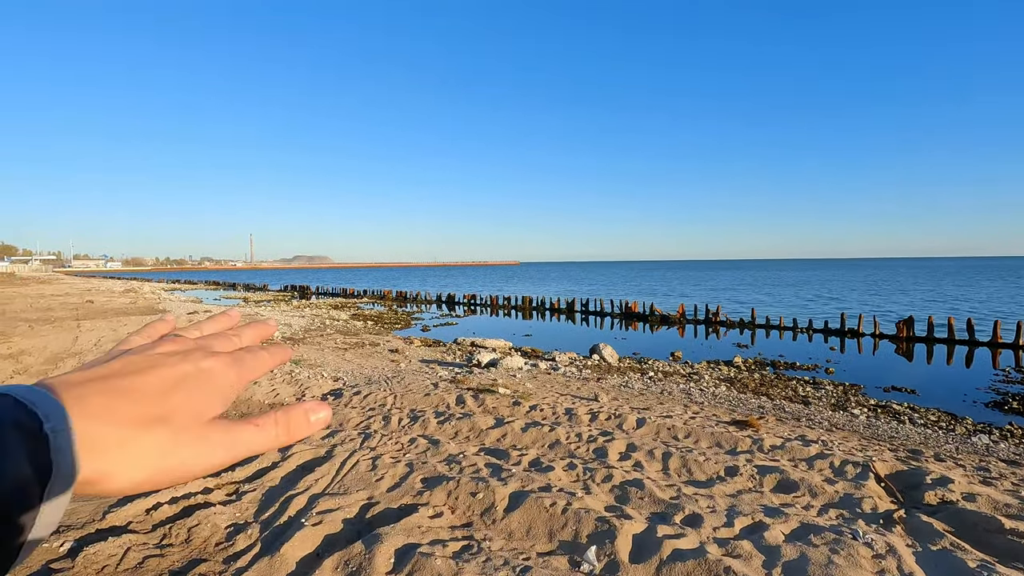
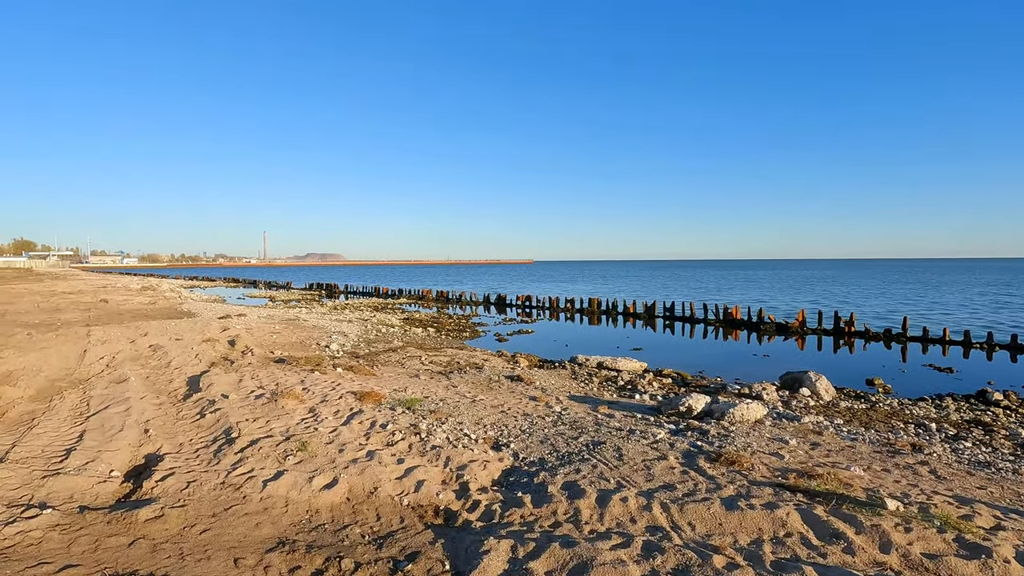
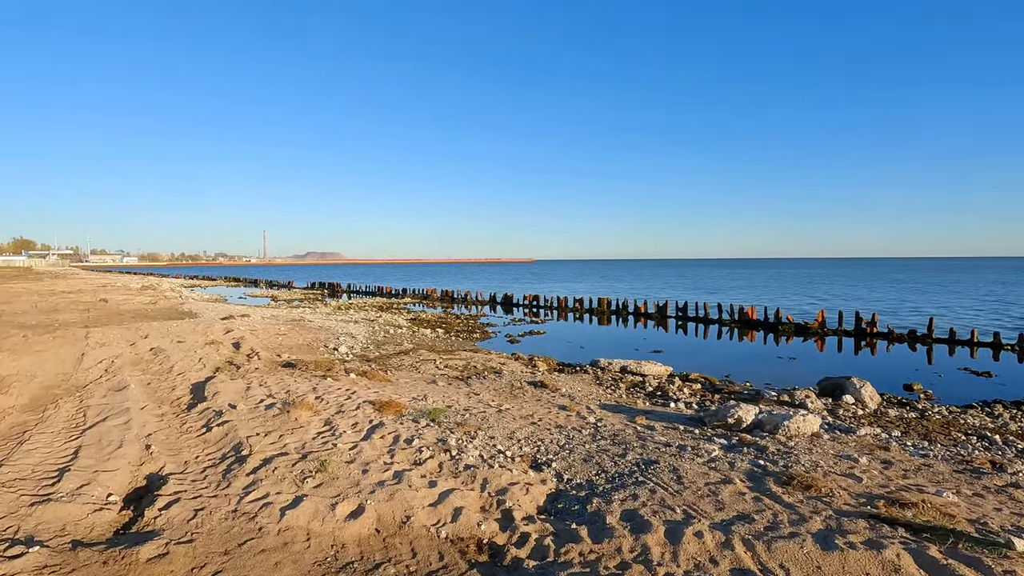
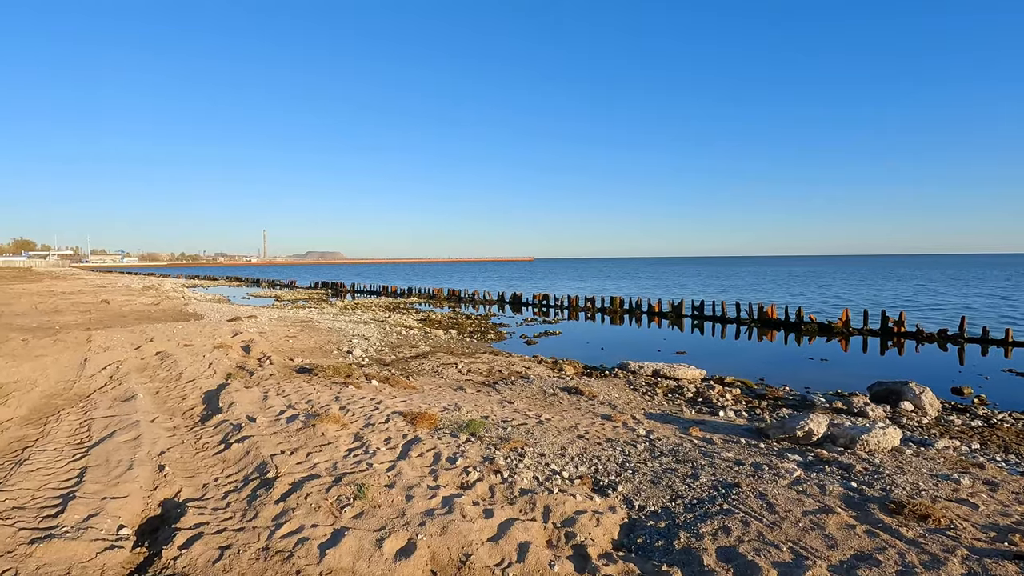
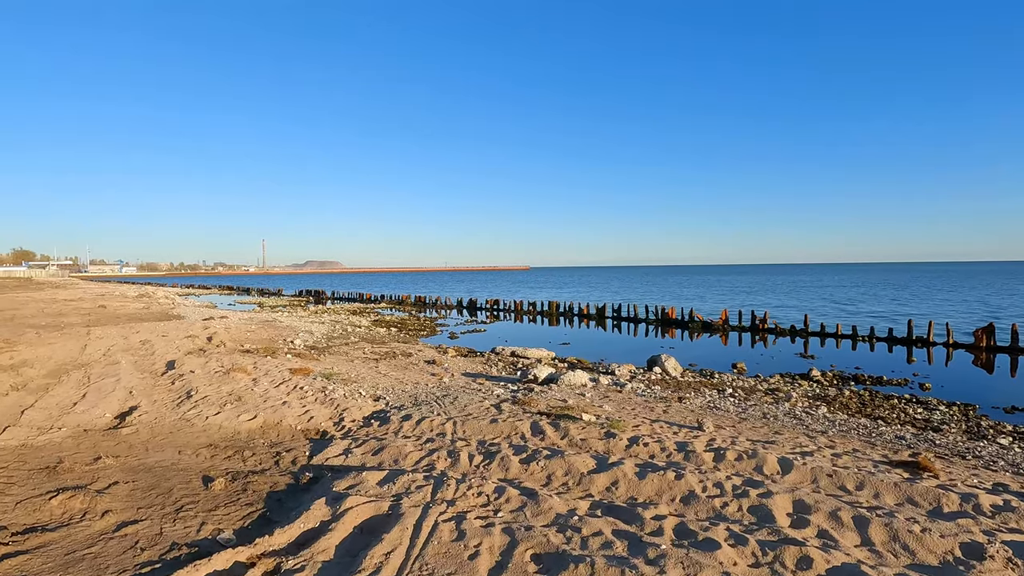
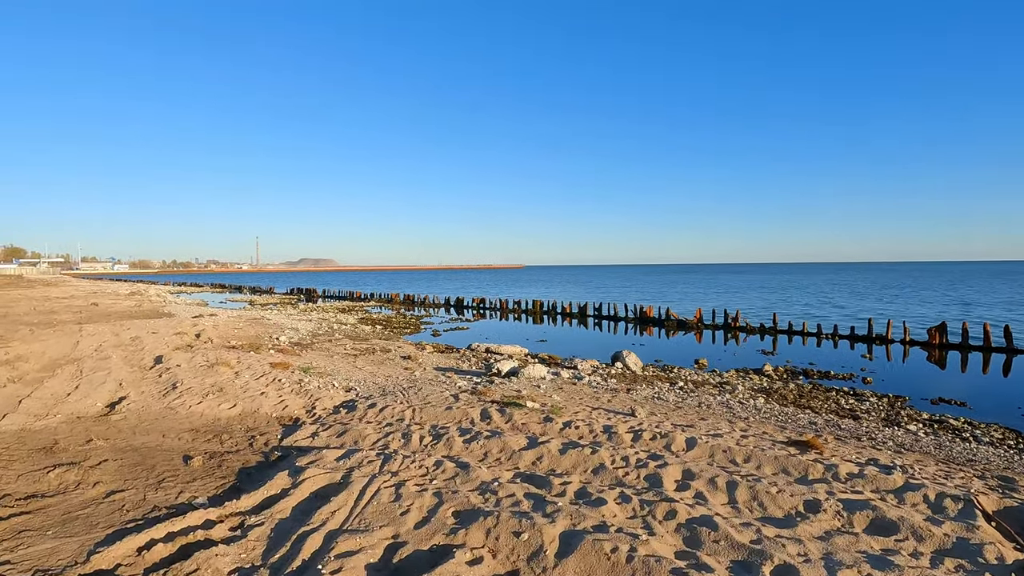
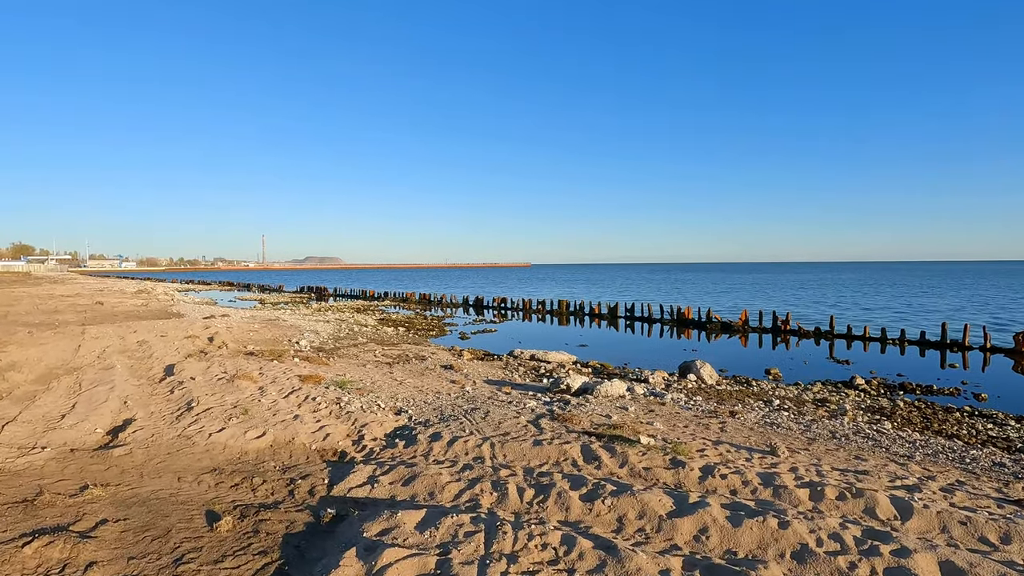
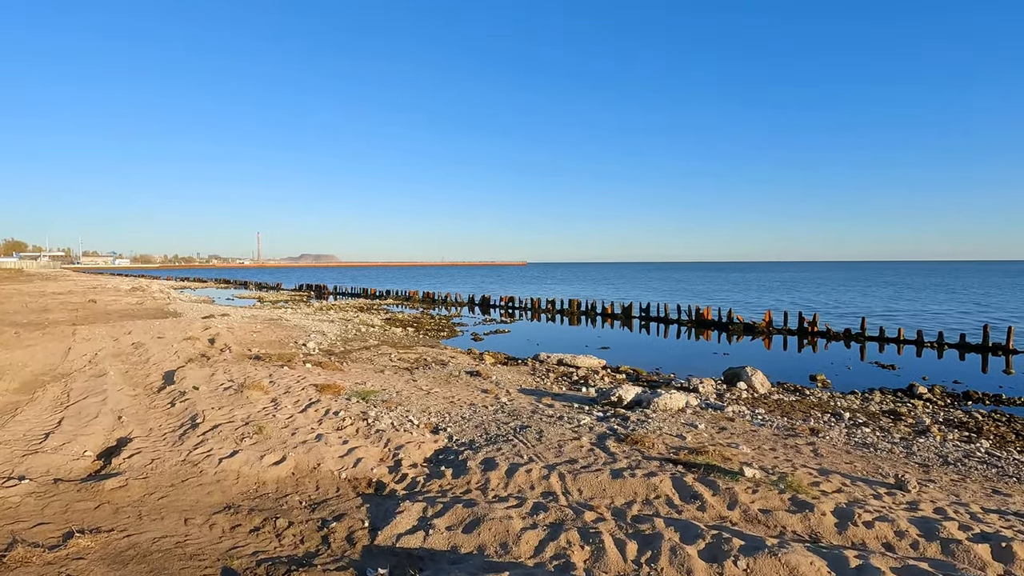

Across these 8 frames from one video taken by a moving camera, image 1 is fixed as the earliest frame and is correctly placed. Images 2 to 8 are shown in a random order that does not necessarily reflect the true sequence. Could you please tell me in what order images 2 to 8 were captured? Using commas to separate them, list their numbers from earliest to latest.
6, 5, 7, 8, 2, 3, 4
